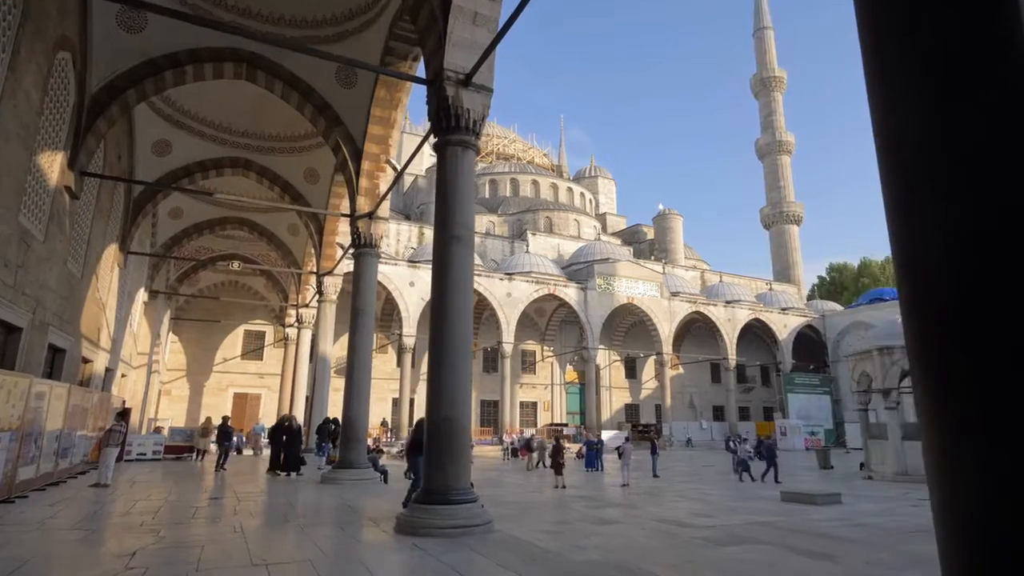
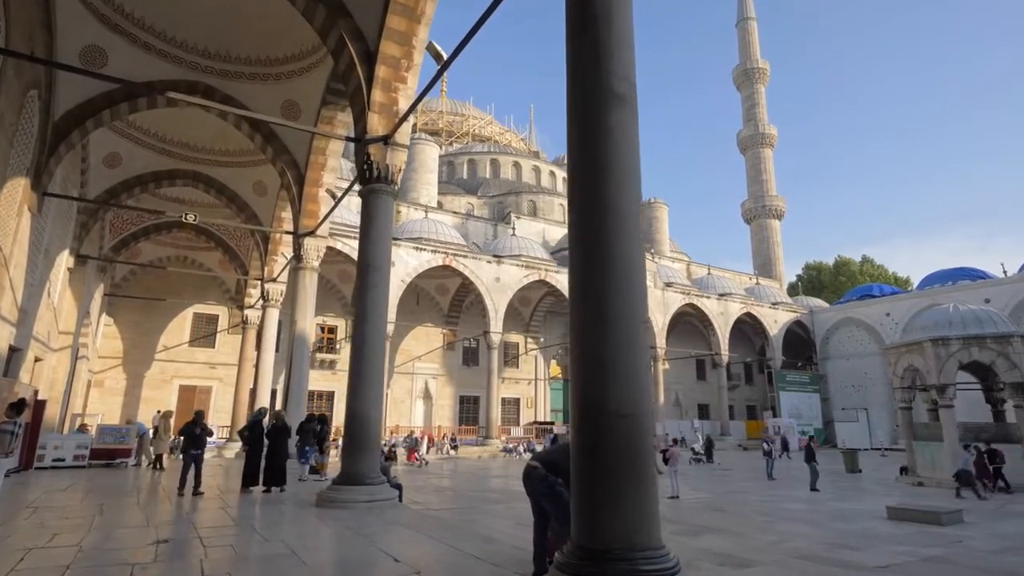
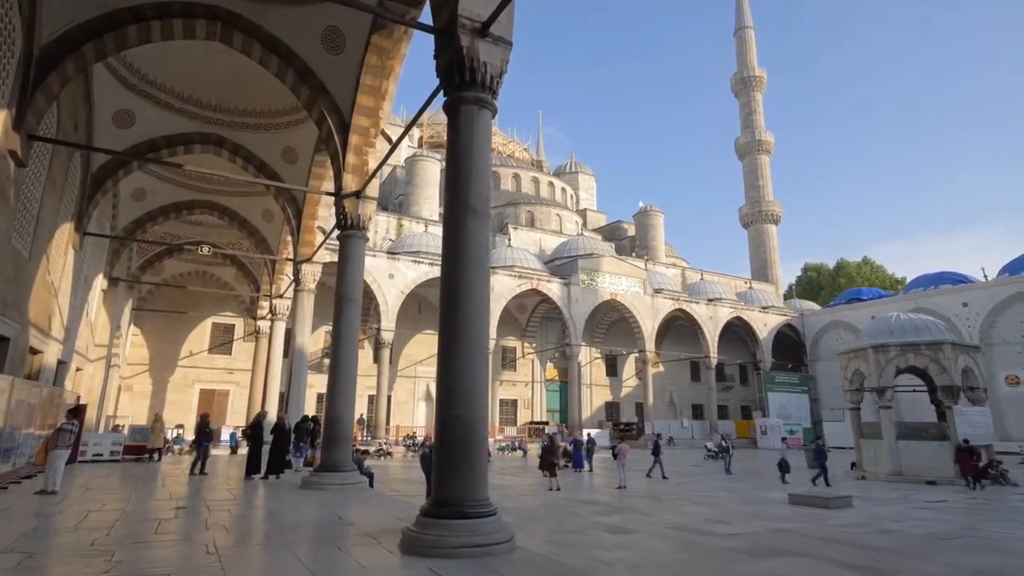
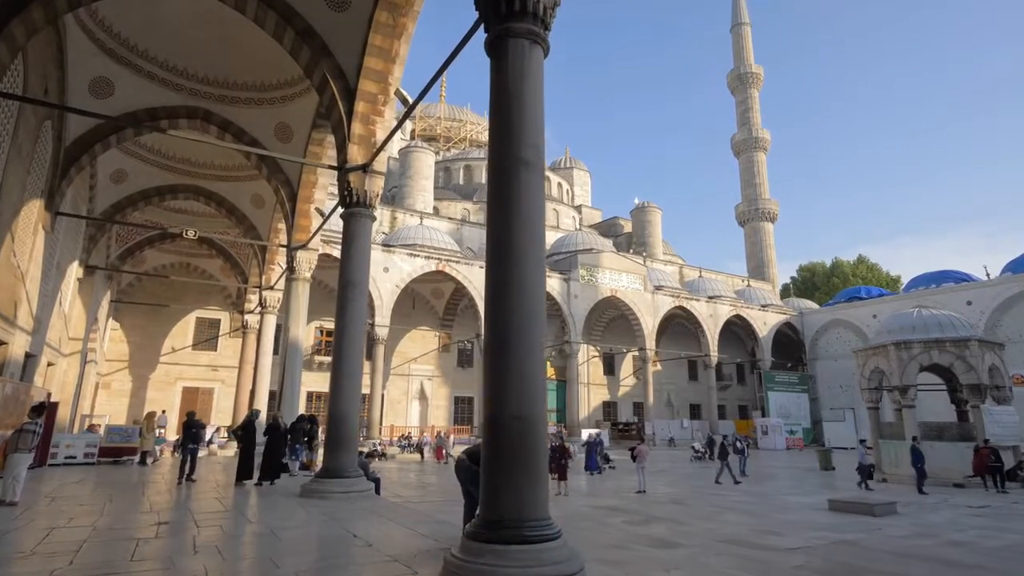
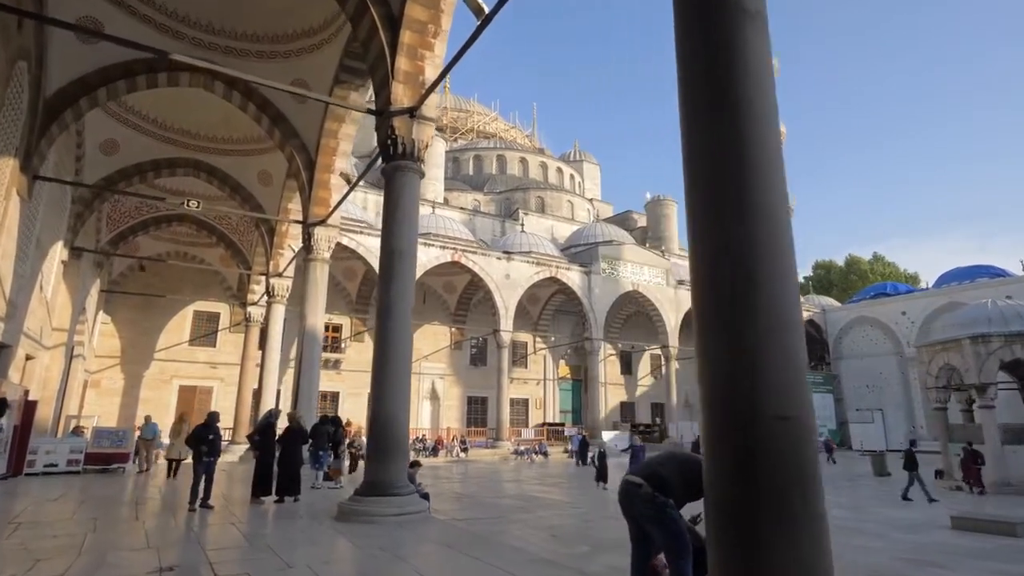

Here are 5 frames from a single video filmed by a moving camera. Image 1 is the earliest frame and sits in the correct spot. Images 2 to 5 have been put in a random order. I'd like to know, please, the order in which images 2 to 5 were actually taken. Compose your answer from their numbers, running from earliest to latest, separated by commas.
3, 4, 2, 5
